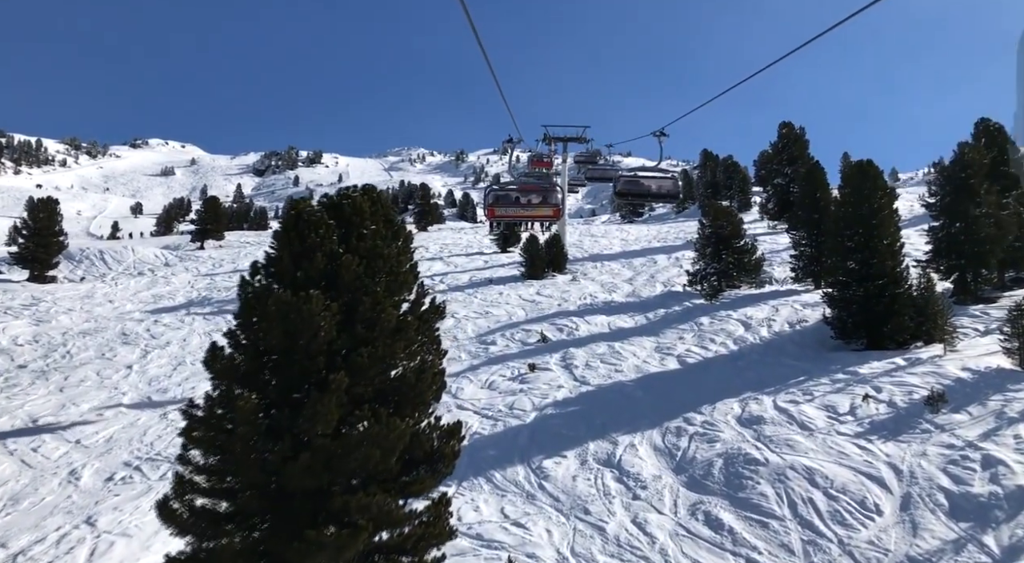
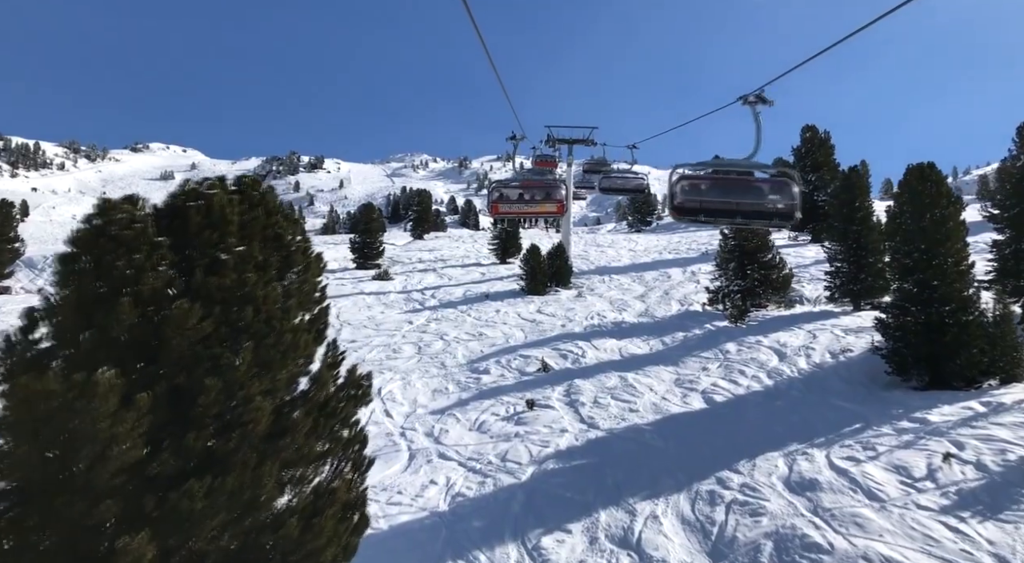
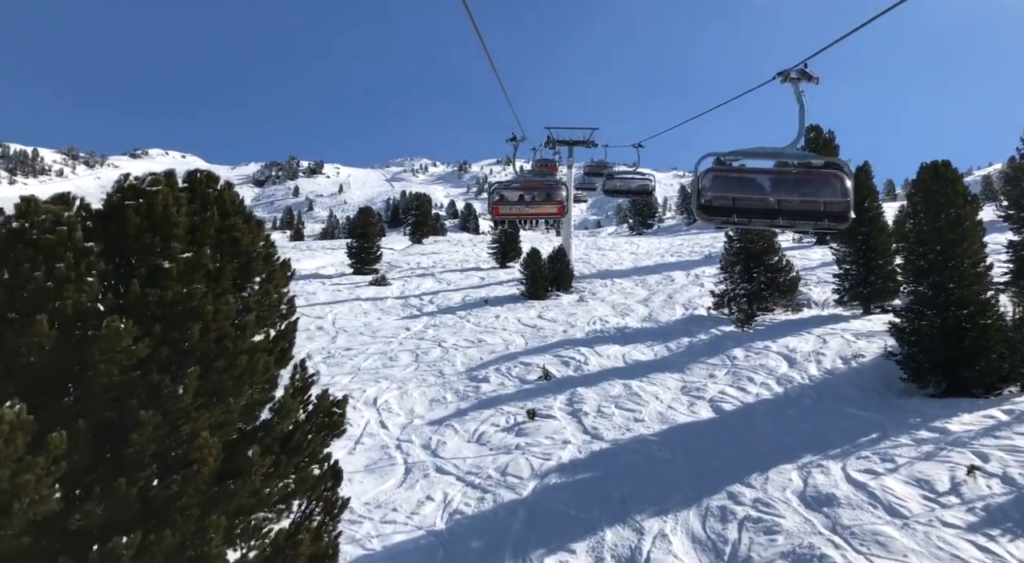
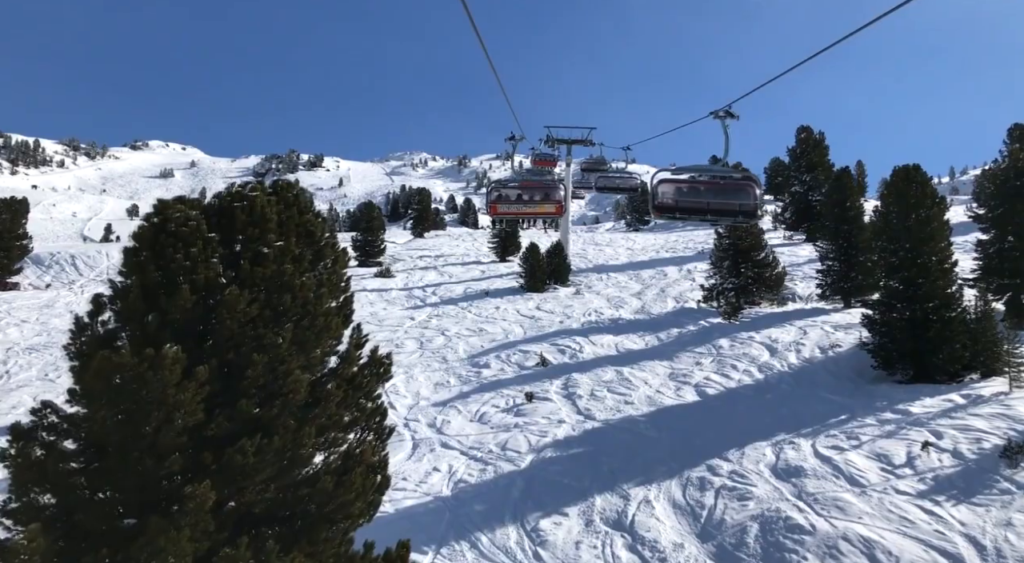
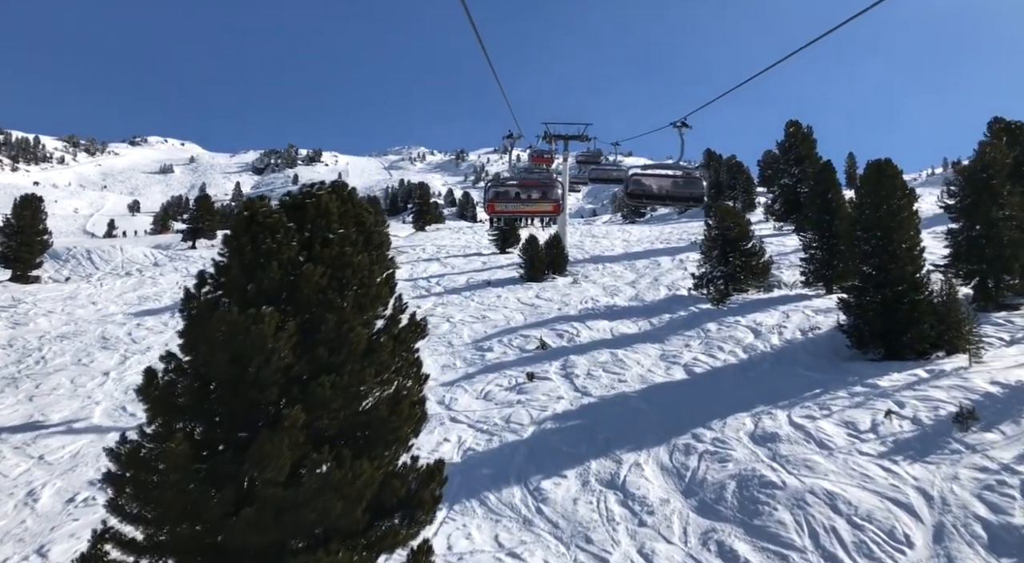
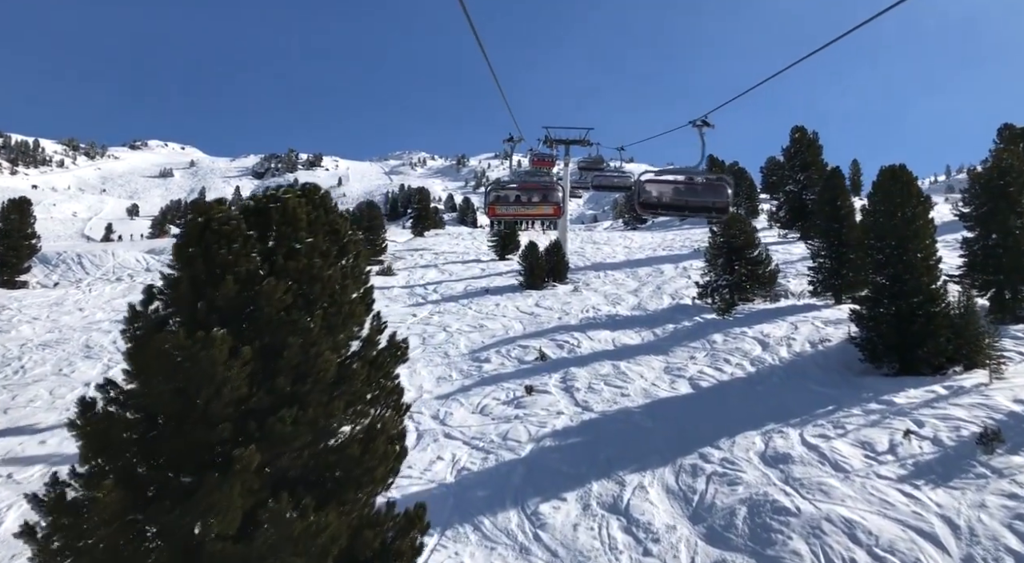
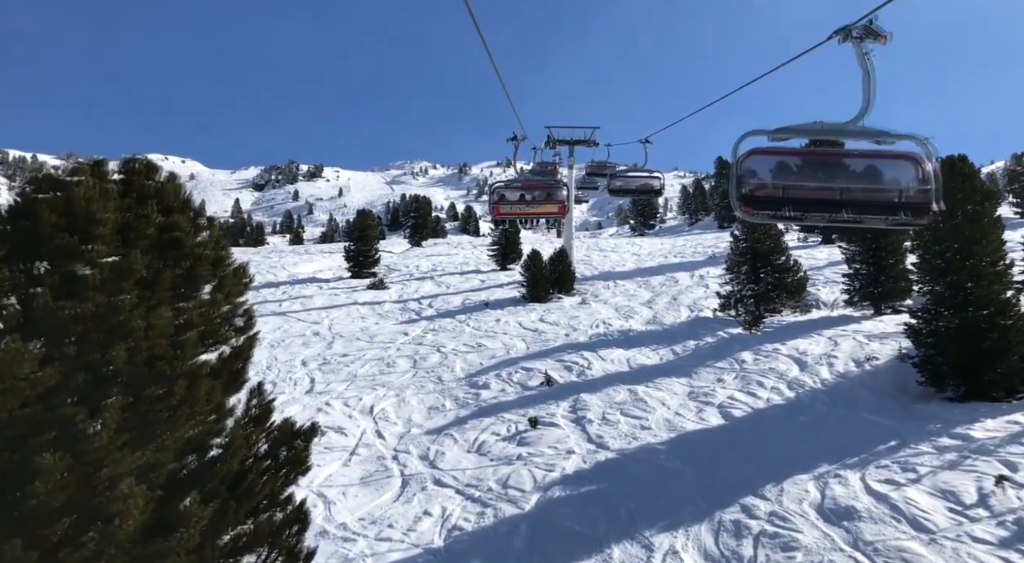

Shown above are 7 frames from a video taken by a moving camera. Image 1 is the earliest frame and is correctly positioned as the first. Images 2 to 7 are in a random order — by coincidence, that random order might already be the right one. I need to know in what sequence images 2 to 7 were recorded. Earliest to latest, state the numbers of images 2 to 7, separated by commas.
5, 6, 4, 2, 3, 7
